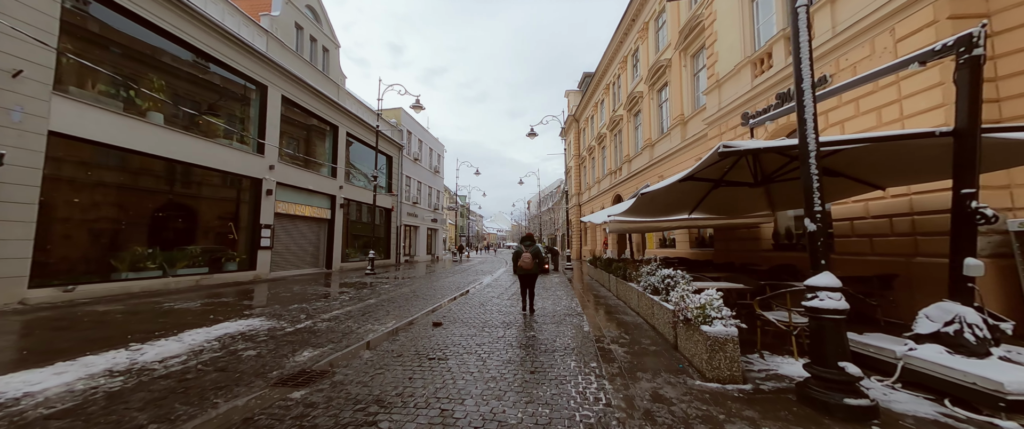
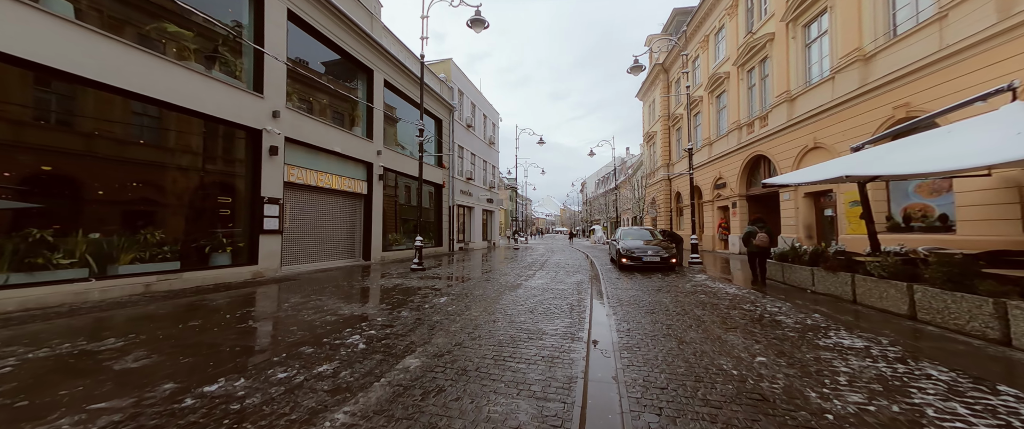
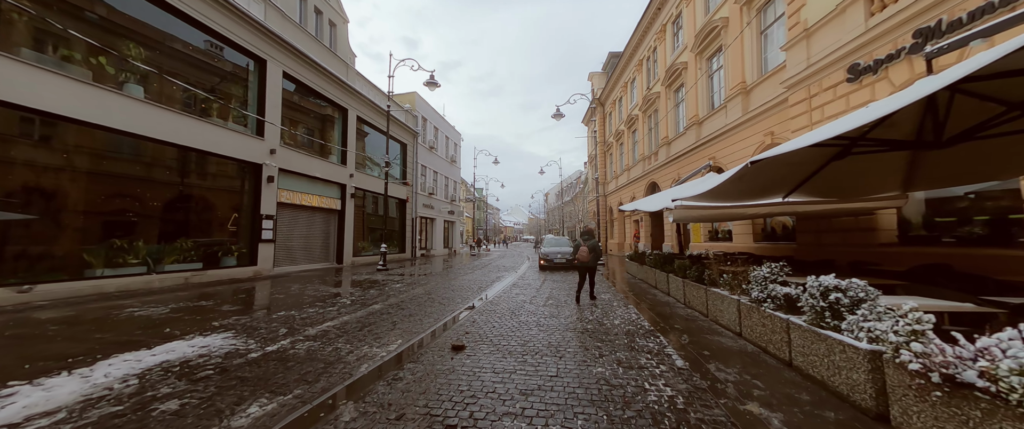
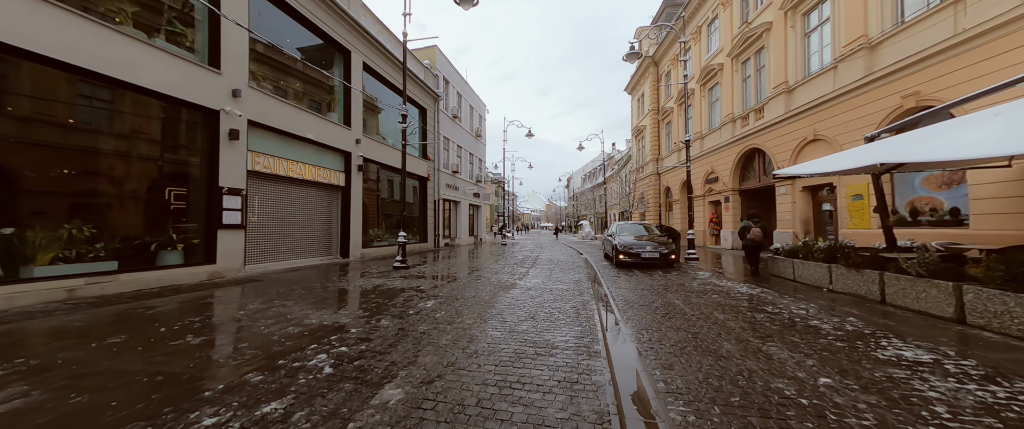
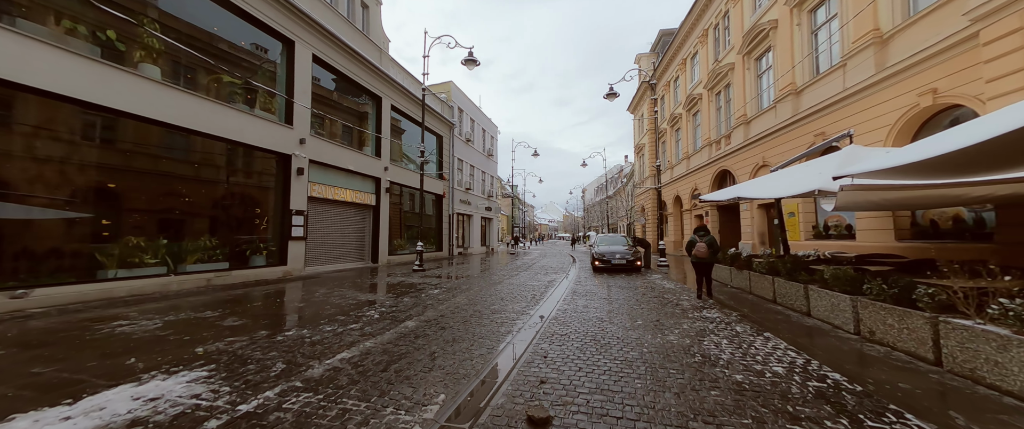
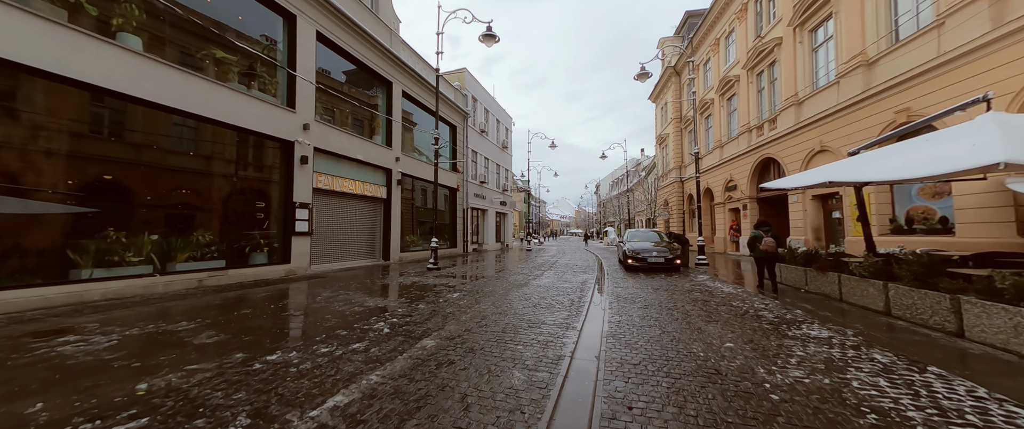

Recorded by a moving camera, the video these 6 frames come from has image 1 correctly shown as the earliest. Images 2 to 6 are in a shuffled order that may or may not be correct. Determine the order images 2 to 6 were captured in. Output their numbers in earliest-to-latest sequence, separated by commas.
3, 5, 6, 2, 4
